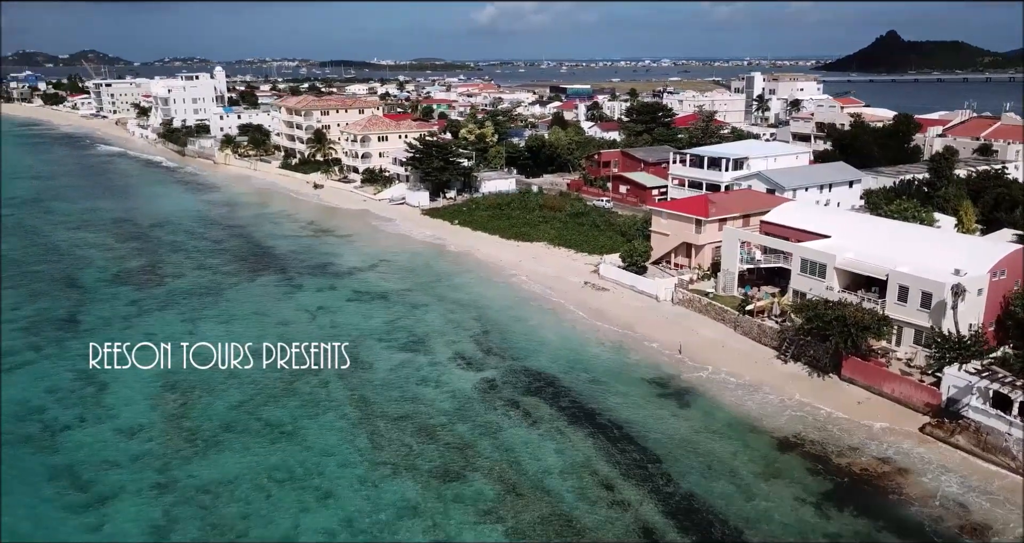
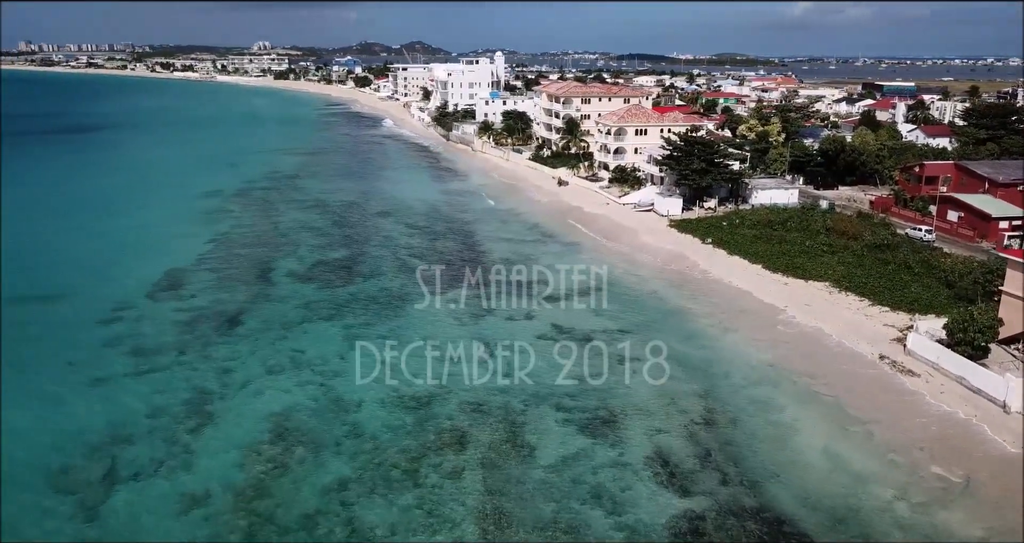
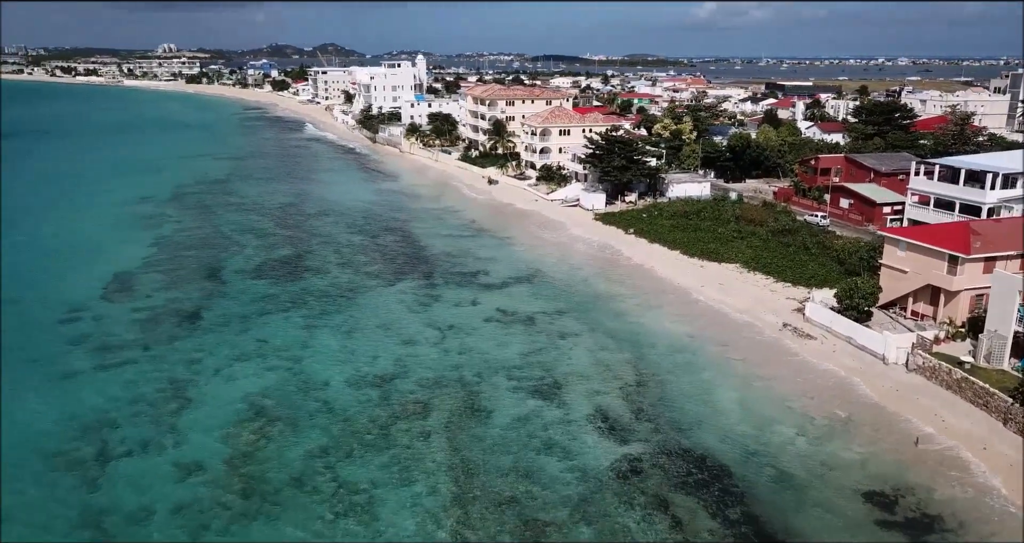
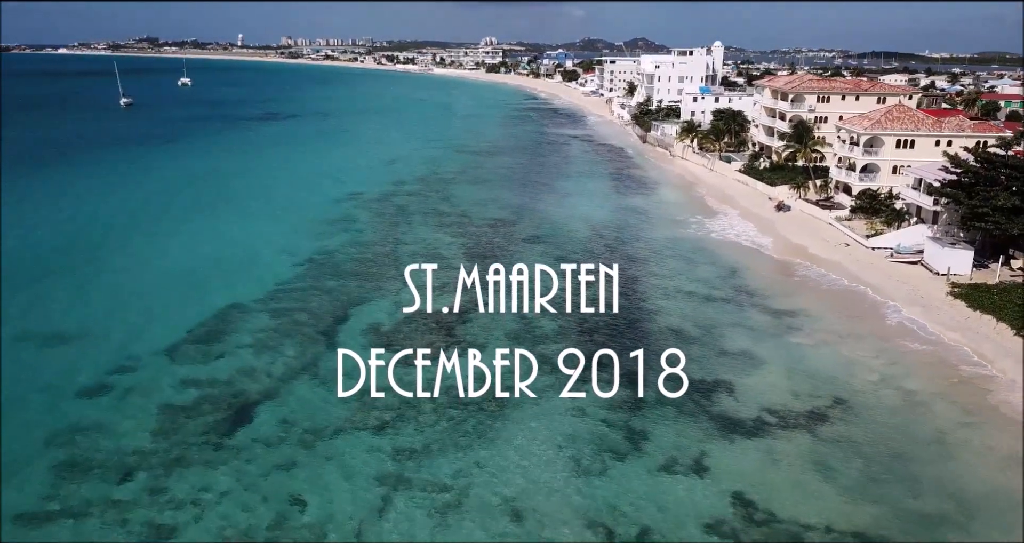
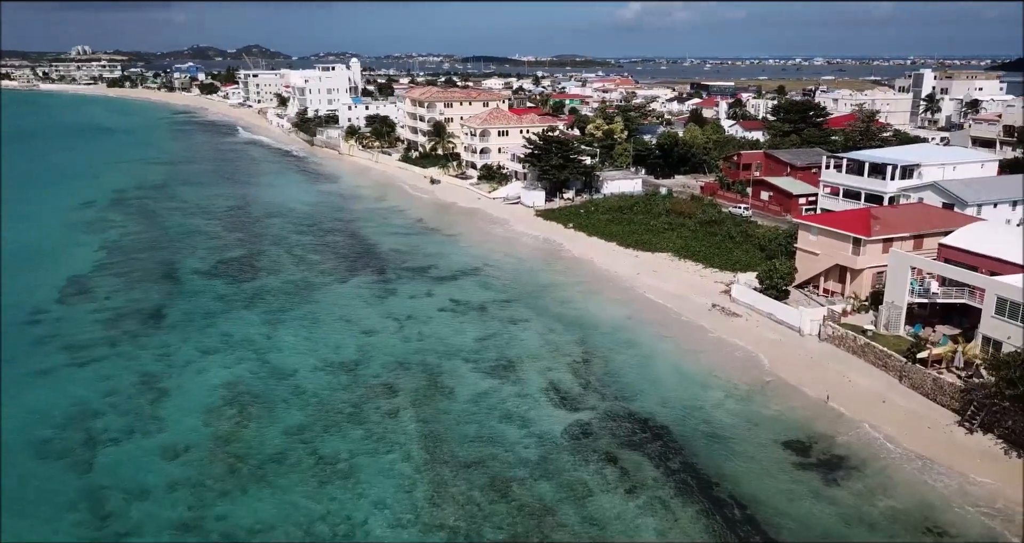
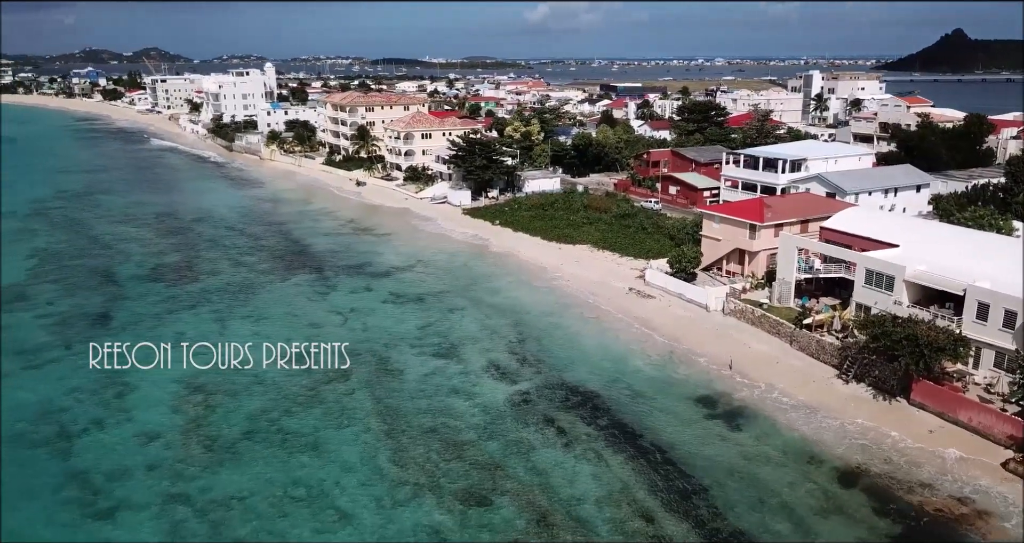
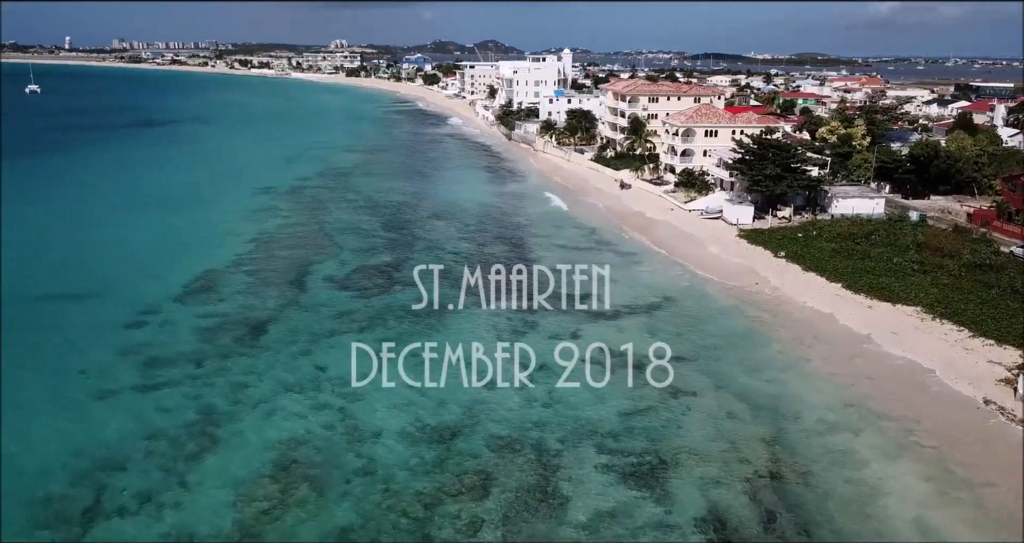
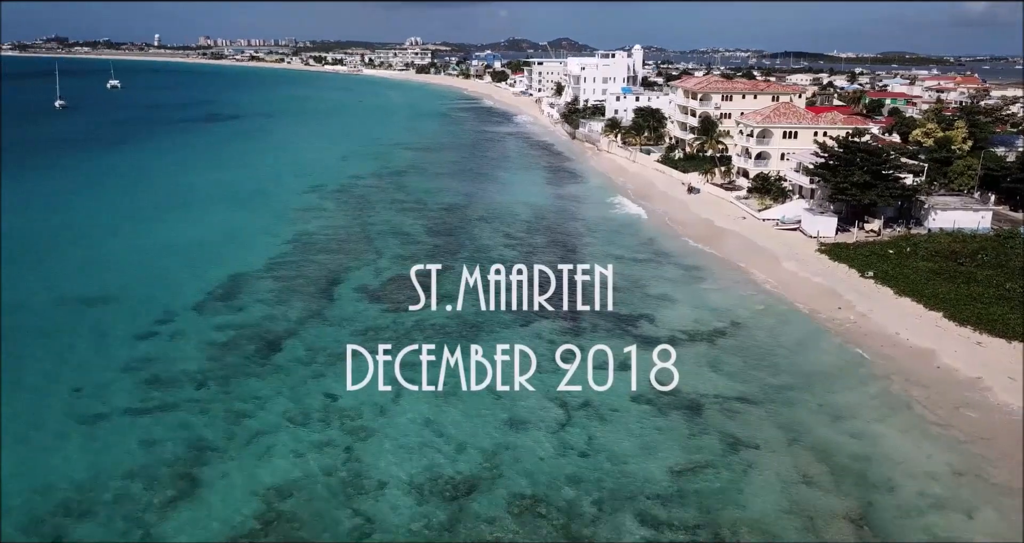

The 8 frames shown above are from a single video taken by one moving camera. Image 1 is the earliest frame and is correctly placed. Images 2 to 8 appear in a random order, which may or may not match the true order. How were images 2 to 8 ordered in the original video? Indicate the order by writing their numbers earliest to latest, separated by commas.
6, 5, 3, 2, 7, 8, 4
